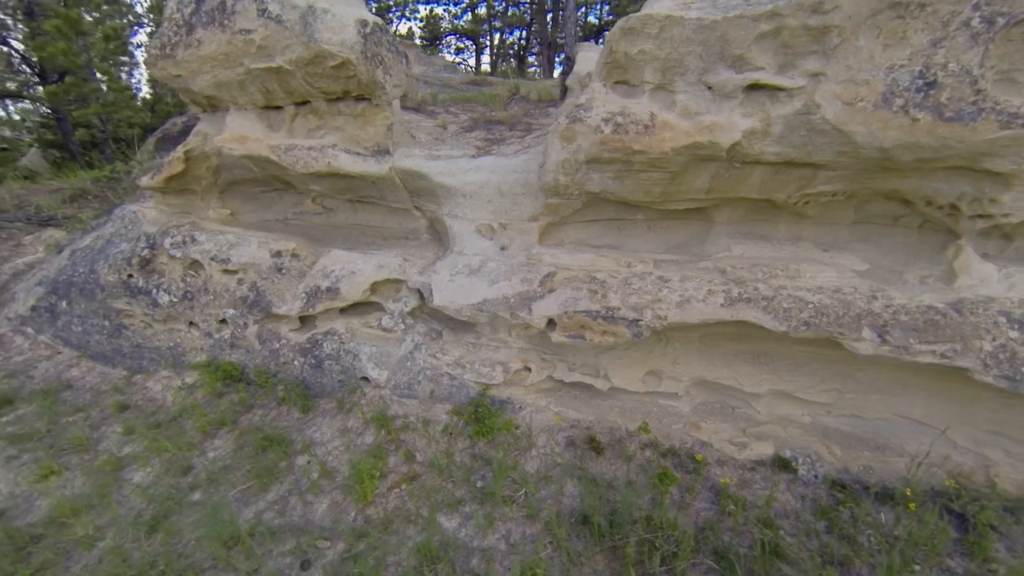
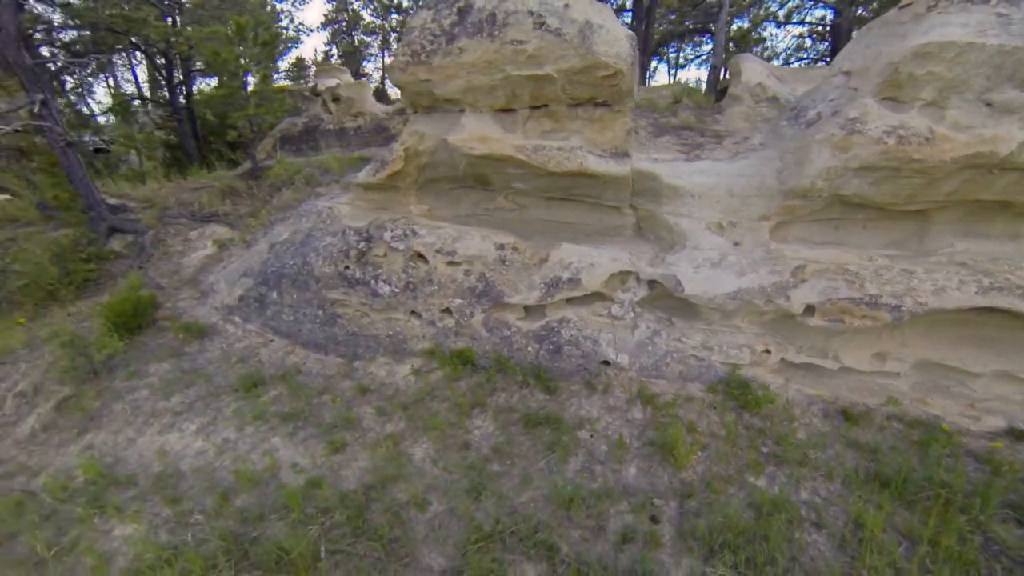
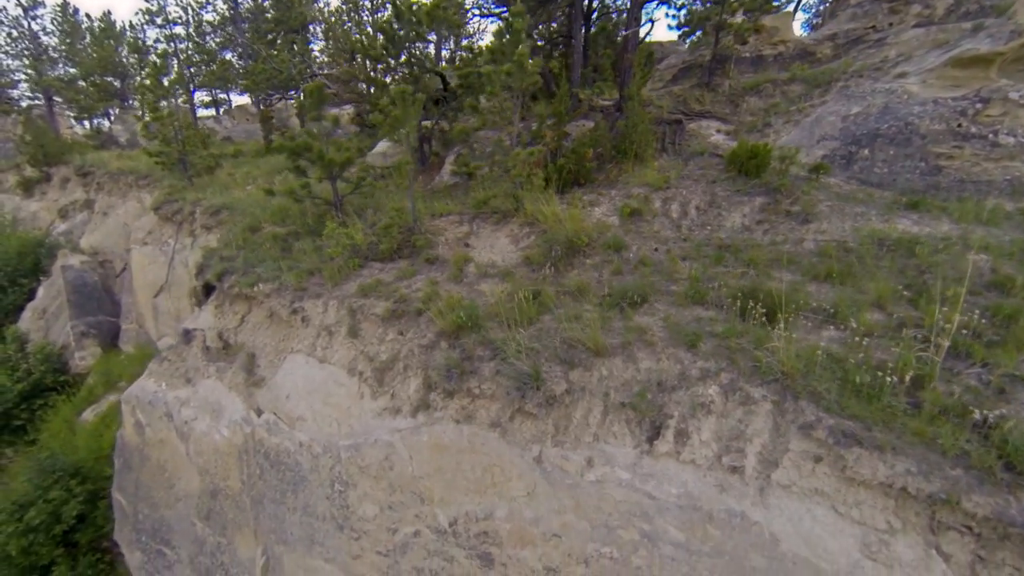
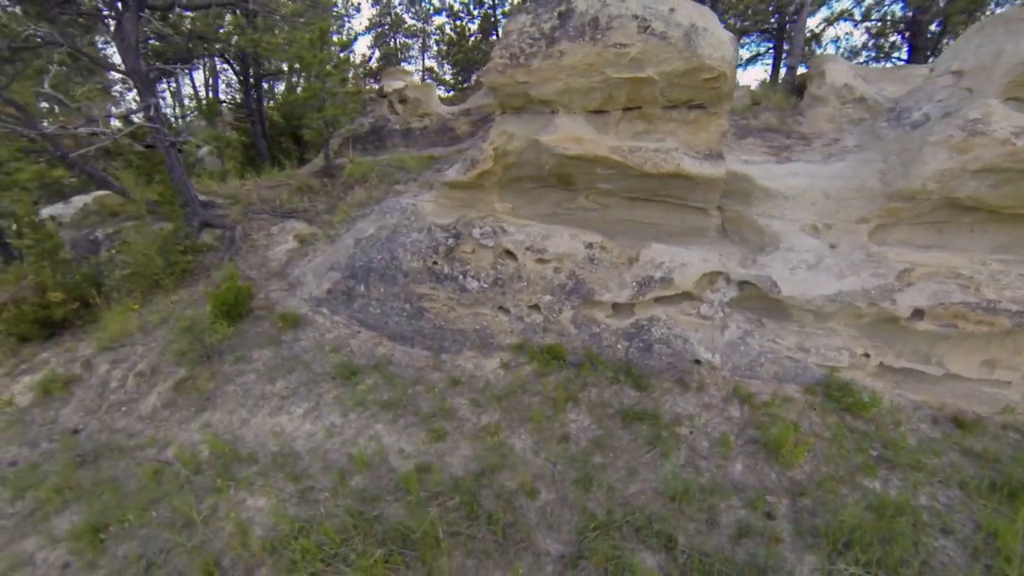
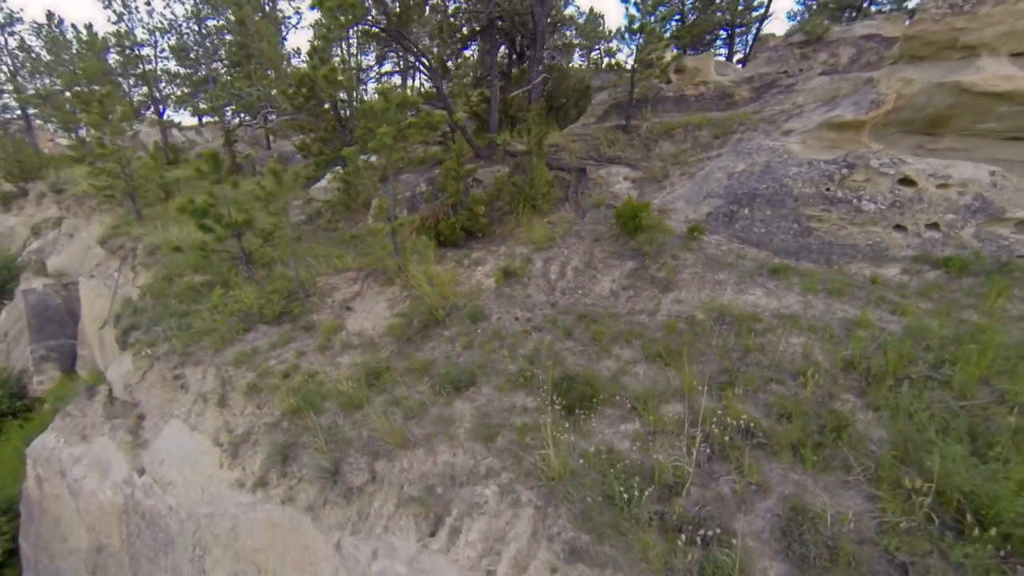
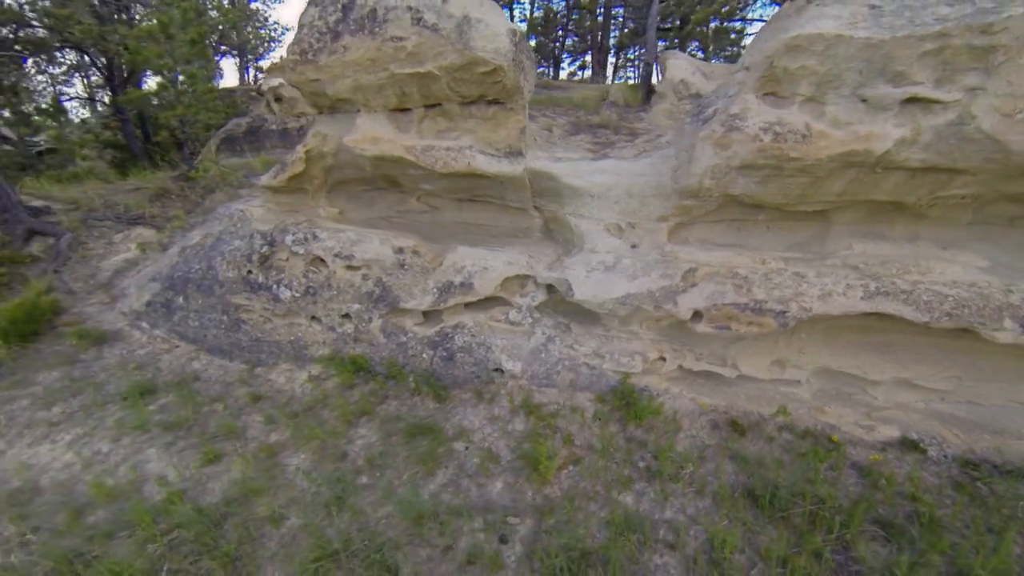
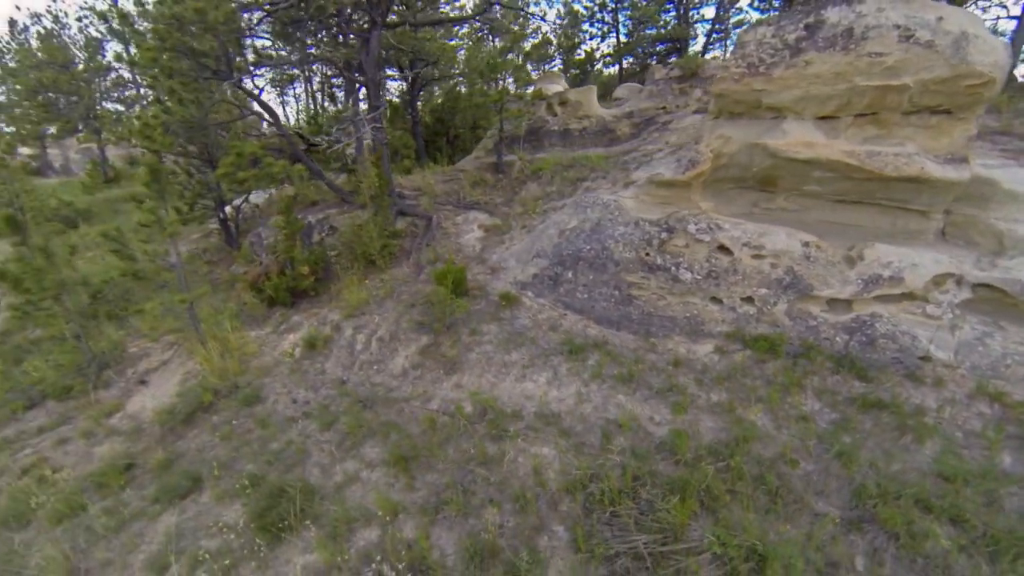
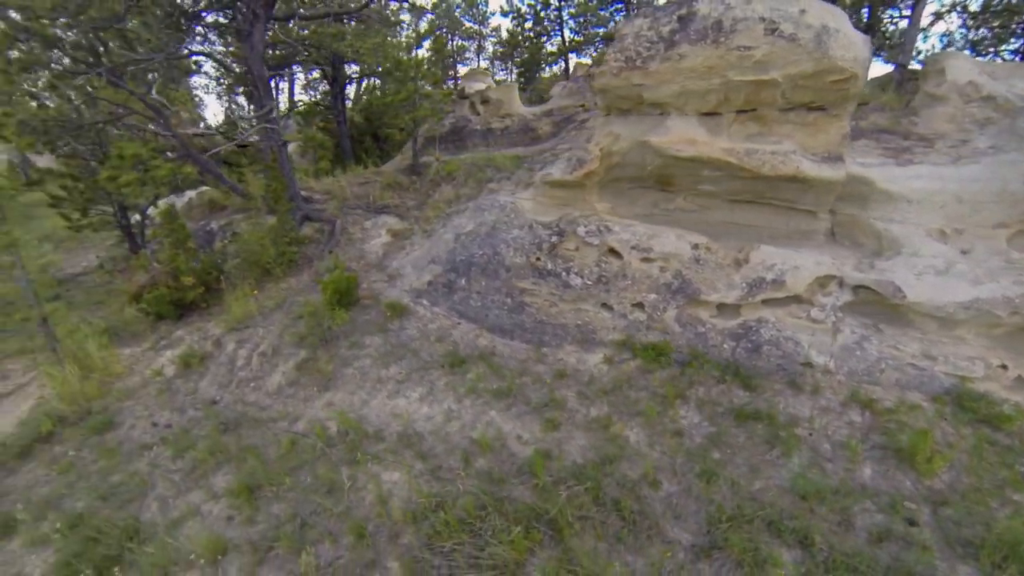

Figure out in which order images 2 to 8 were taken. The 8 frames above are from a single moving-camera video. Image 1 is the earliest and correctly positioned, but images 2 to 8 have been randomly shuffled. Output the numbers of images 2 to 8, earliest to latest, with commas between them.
6, 2, 4, 8, 7, 5, 3
